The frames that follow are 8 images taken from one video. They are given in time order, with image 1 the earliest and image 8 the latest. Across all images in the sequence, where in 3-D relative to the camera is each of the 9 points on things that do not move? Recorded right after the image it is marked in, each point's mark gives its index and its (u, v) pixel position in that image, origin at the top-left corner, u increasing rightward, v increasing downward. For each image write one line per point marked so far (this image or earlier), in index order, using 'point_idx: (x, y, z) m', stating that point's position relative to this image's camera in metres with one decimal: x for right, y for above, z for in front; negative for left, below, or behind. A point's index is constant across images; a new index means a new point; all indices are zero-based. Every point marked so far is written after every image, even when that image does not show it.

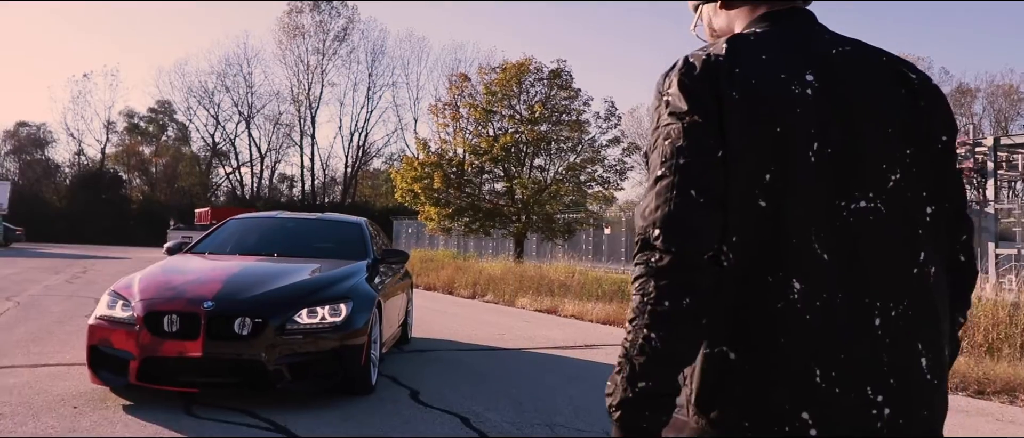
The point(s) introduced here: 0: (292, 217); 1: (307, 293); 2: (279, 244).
0: (-2.0, 0.0, +7.9) m
1: (-1.3, -0.5, +5.5) m
2: (-2.0, -0.2, +7.4) m
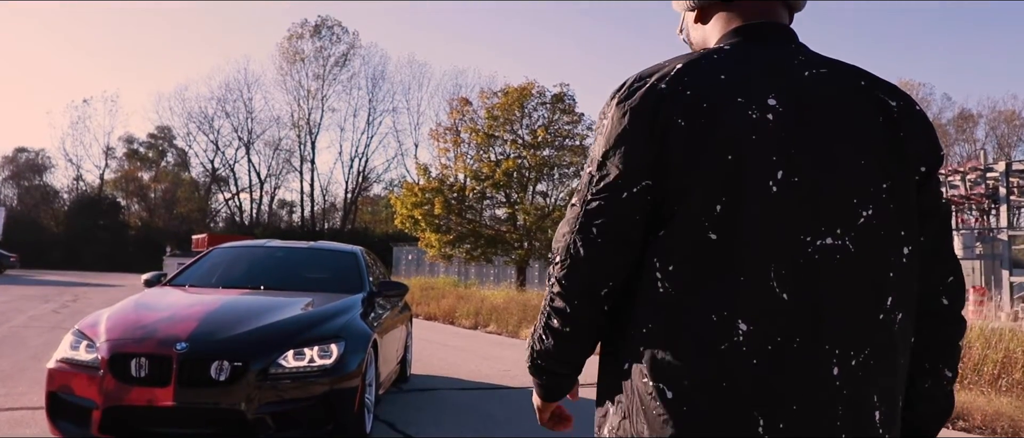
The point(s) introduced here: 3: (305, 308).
0: (-2.0, -0.2, +7.4) m
1: (-1.2, -0.6, +4.9) m
2: (-1.9, -0.4, +6.8) m
3: (-1.3, -0.6, +5.5) m
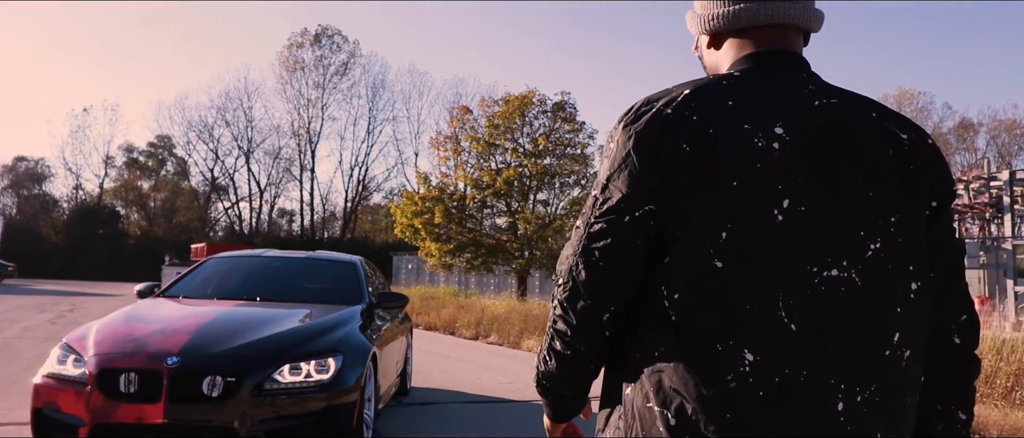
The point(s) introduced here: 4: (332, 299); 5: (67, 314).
0: (-1.9, -0.3, +7.2) m
1: (-1.2, -0.7, +4.7) m
2: (-1.9, -0.5, +6.7) m
3: (-1.3, -0.6, +5.3) m
4: (-1.4, -0.6, +6.6) m
5: (-9.2, -2.0, +18.0) m
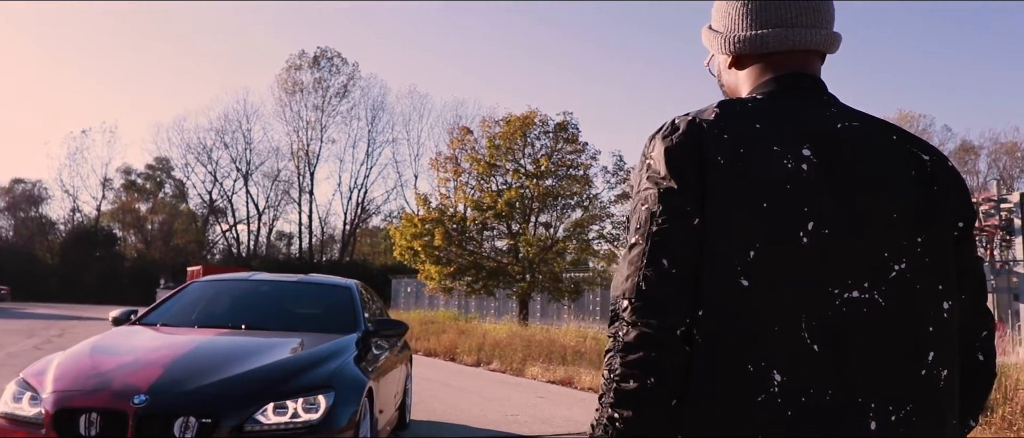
0: (-1.9, -0.5, +6.7) m
1: (-1.1, -0.8, +4.2) m
2: (-1.9, -0.7, +6.1) m
3: (-1.2, -0.7, +4.8) m
4: (-1.3, -0.7, +6.0) m
5: (-9.1, -2.4, +17.4) m
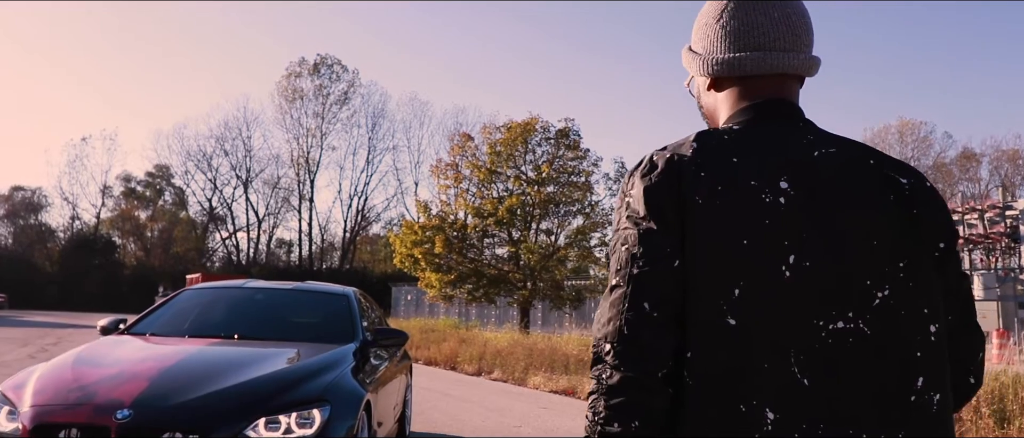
0: (-1.9, -0.5, +6.5) m
1: (-1.1, -0.8, +4.0) m
2: (-1.8, -0.7, +5.9) m
3: (-1.2, -0.8, +4.6) m
4: (-1.3, -0.8, +5.8) m
5: (-9.1, -2.5, +17.2) m
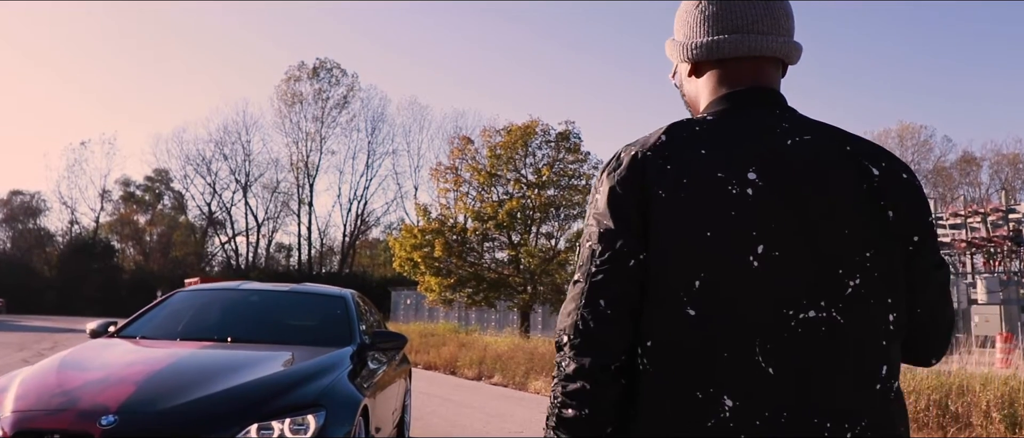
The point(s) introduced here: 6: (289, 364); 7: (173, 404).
0: (-1.8, -0.5, +6.3) m
1: (-1.1, -0.8, +3.8) m
2: (-1.8, -0.7, +5.8) m
3: (-1.2, -0.7, +4.4) m
4: (-1.3, -0.8, +5.7) m
5: (-9.1, -2.6, +17.0) m
6: (-1.1, -0.7, +4.5) m
7: (-1.4, -0.8, +3.6) m
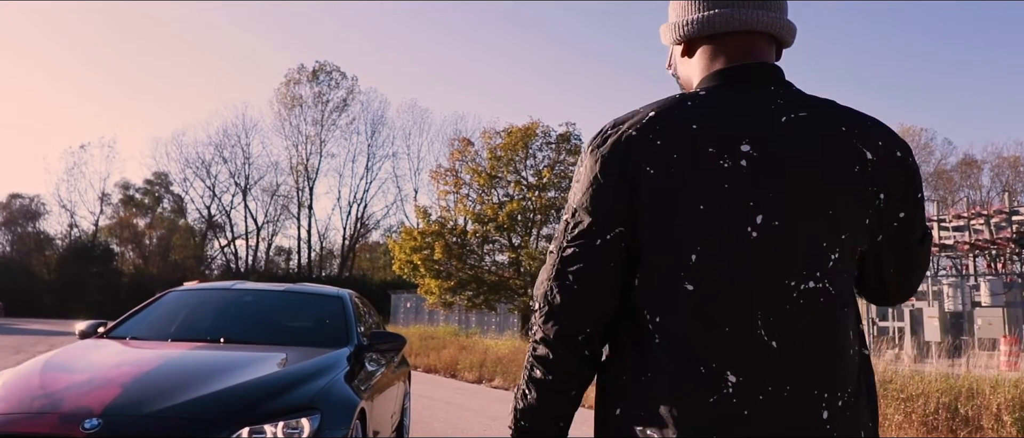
0: (-1.8, -0.5, +6.1) m
1: (-1.1, -0.8, +3.7) m
2: (-1.8, -0.7, +5.6) m
3: (-1.2, -0.7, +4.3) m
4: (-1.3, -0.8, +5.5) m
5: (-9.1, -2.6, +16.8) m
6: (-1.1, -0.7, +4.3) m
7: (-1.4, -0.8, +3.5) m
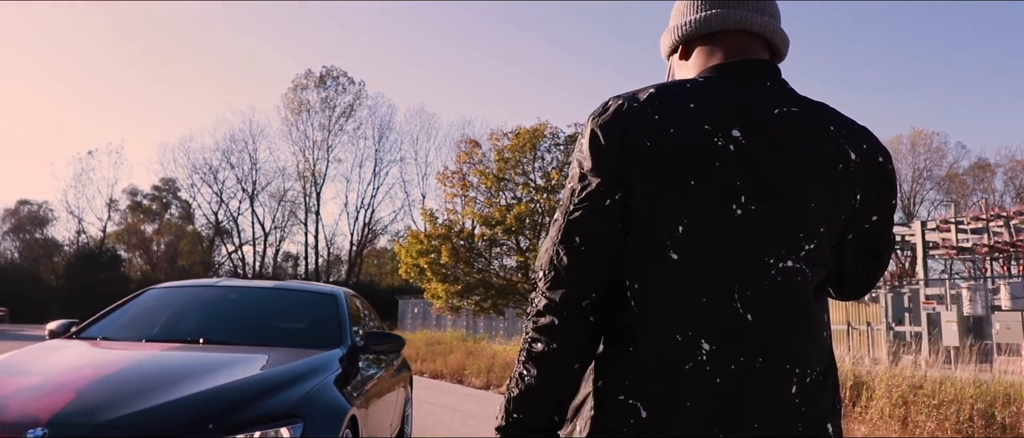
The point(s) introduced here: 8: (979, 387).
0: (-1.8, -0.4, +5.7) m
1: (-1.1, -0.7, +3.2) m
2: (-1.8, -0.6, +5.2) m
3: (-1.1, -0.7, +3.8) m
4: (-1.2, -0.7, +5.1) m
5: (-8.9, -2.7, +16.4) m
6: (-1.1, -0.7, +3.8) m
7: (-1.4, -0.7, +3.0) m
8: (+4.5, -1.6, +8.3) m
